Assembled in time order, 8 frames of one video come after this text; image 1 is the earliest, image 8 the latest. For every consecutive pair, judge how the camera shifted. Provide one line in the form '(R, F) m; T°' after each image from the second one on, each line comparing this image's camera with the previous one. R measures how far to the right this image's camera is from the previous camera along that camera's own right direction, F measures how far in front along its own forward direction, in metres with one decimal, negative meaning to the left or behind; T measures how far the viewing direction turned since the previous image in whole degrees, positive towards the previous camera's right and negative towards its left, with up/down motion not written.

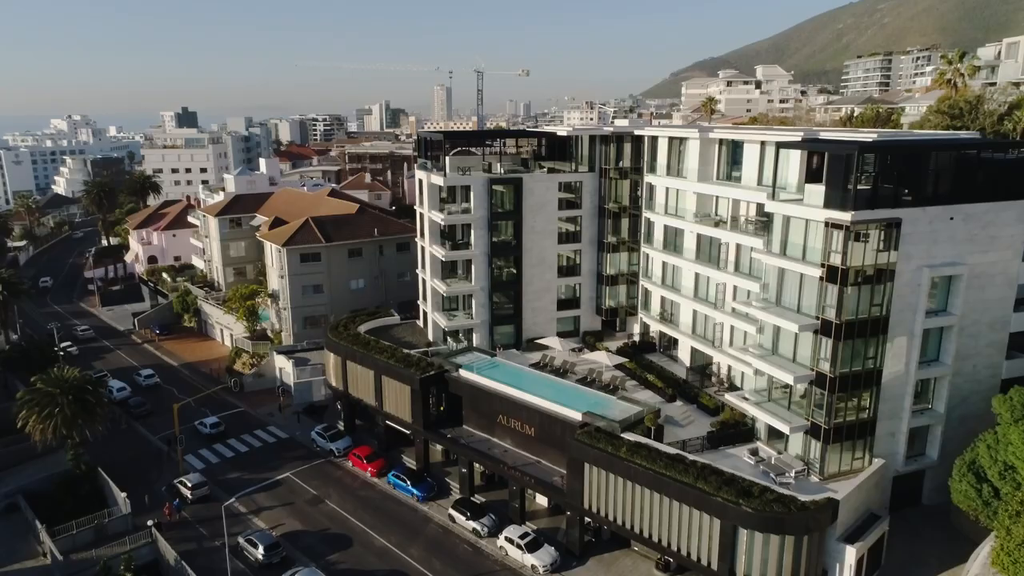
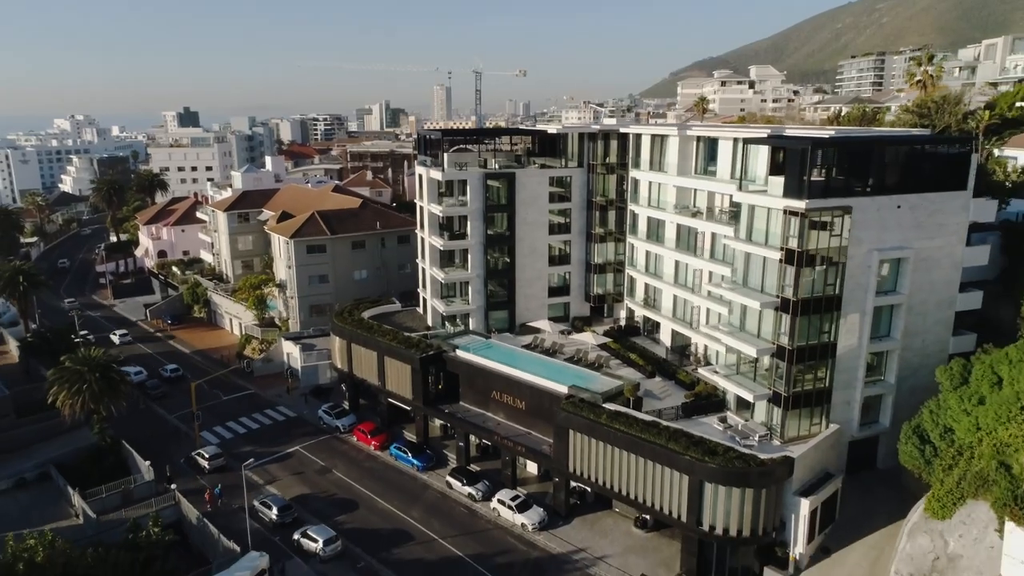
(+0.4, -3.2) m; 0°
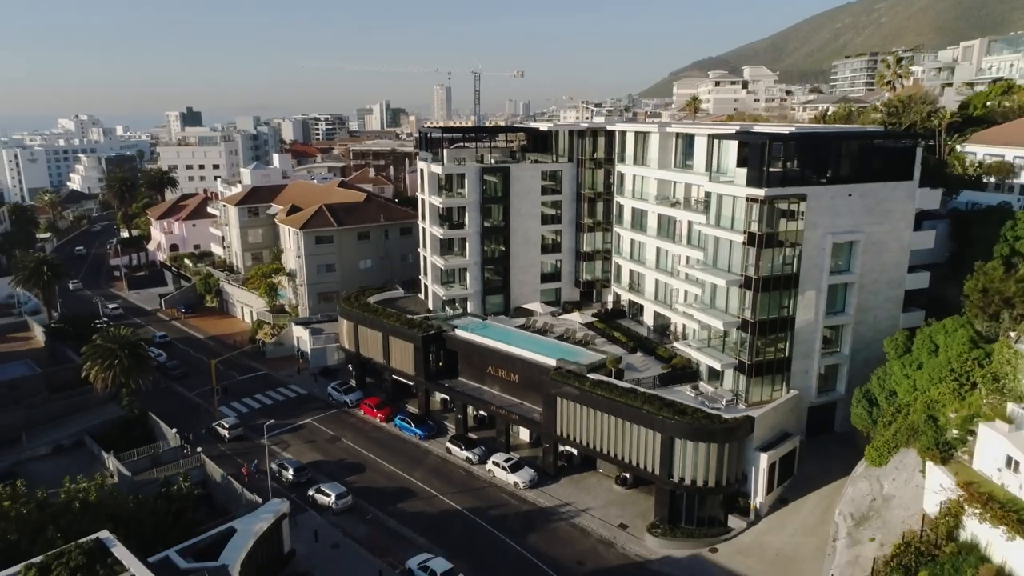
(+0.4, -3.9) m; 0°
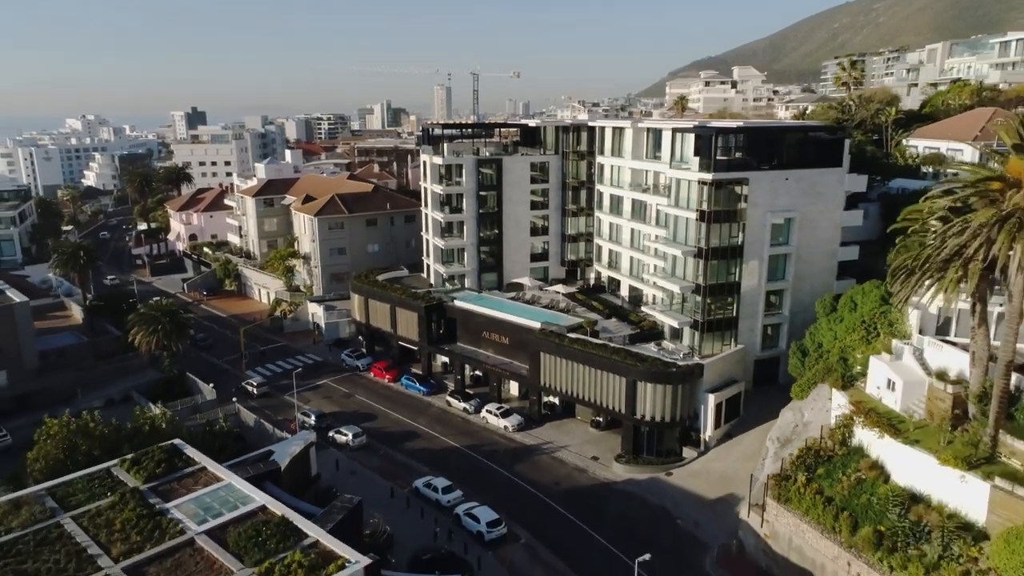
(+0.6, -6.7) m; 0°
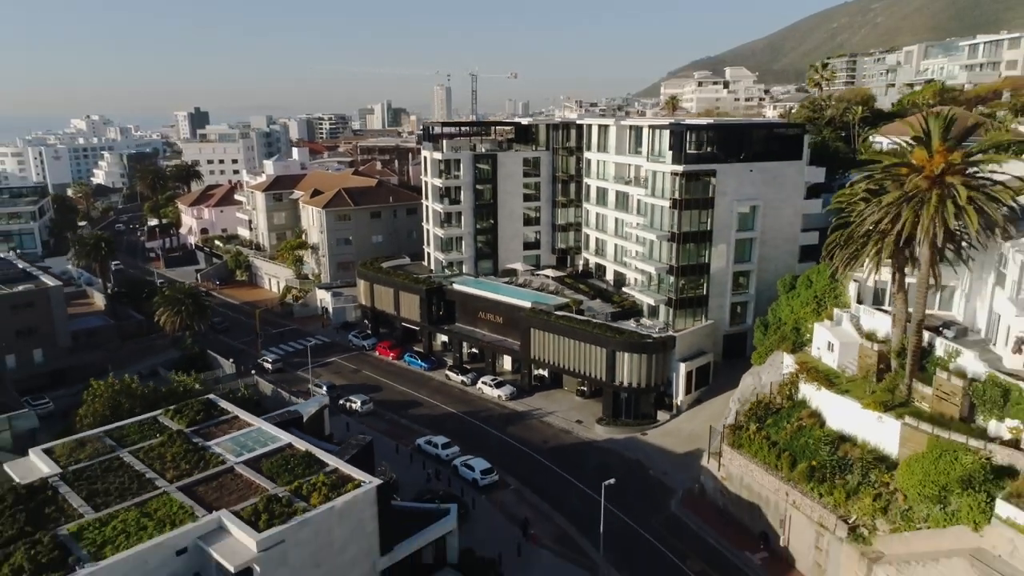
(+0.5, -4.8) m; 0°
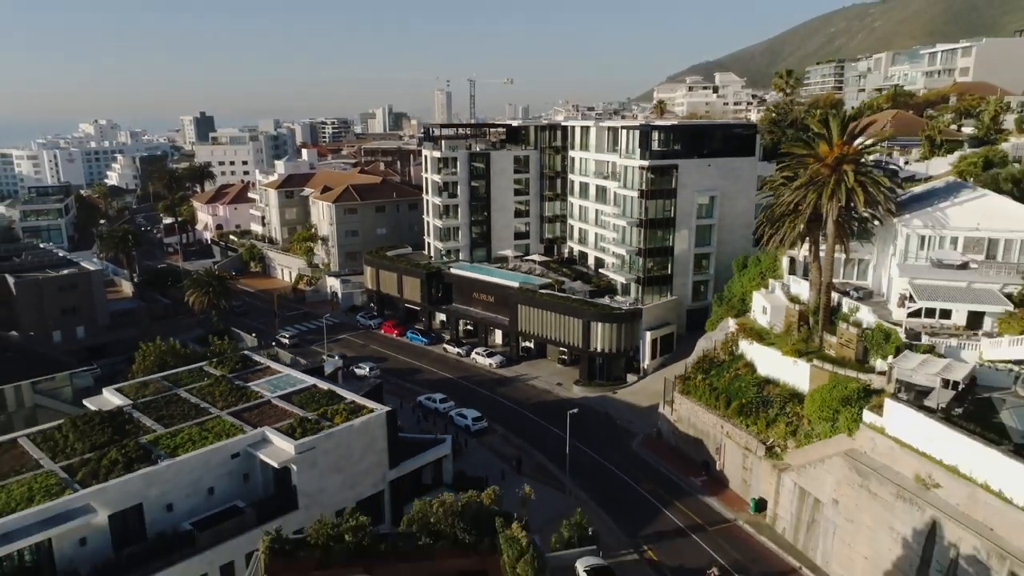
(+0.9, -7.0) m; 0°
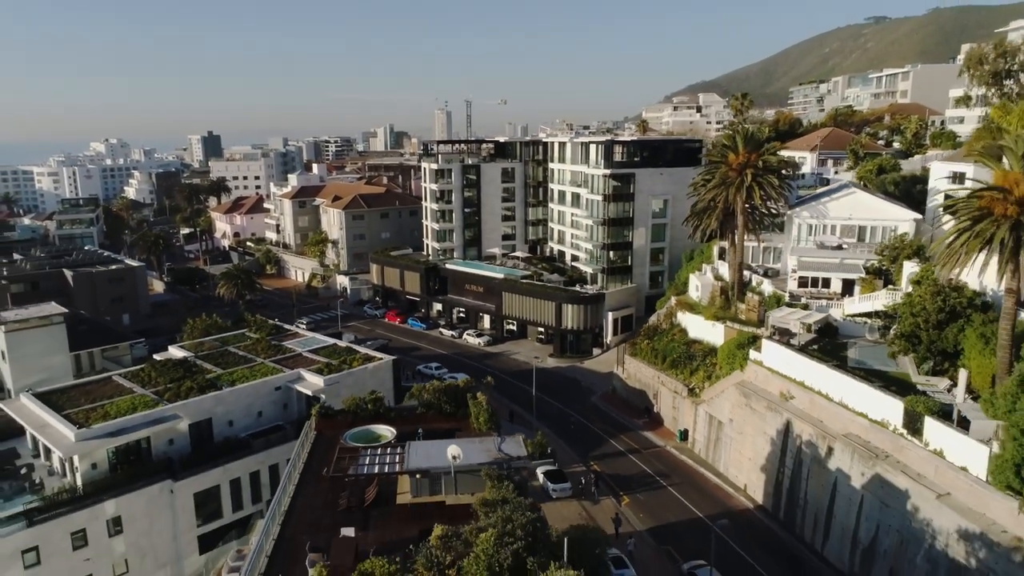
(+1.4, -10.2) m; 0°
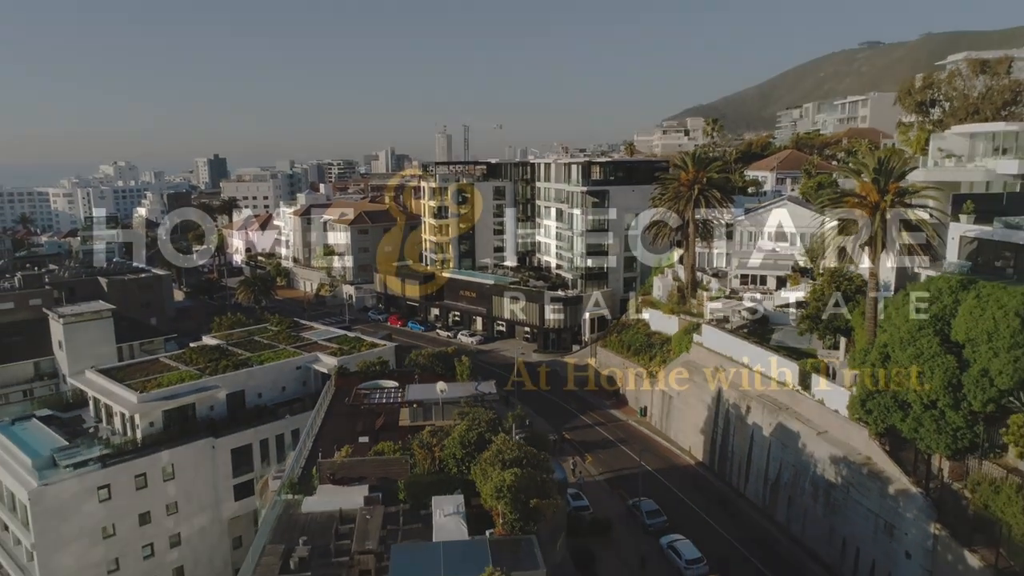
(+1.2, -8.0) m; 0°
